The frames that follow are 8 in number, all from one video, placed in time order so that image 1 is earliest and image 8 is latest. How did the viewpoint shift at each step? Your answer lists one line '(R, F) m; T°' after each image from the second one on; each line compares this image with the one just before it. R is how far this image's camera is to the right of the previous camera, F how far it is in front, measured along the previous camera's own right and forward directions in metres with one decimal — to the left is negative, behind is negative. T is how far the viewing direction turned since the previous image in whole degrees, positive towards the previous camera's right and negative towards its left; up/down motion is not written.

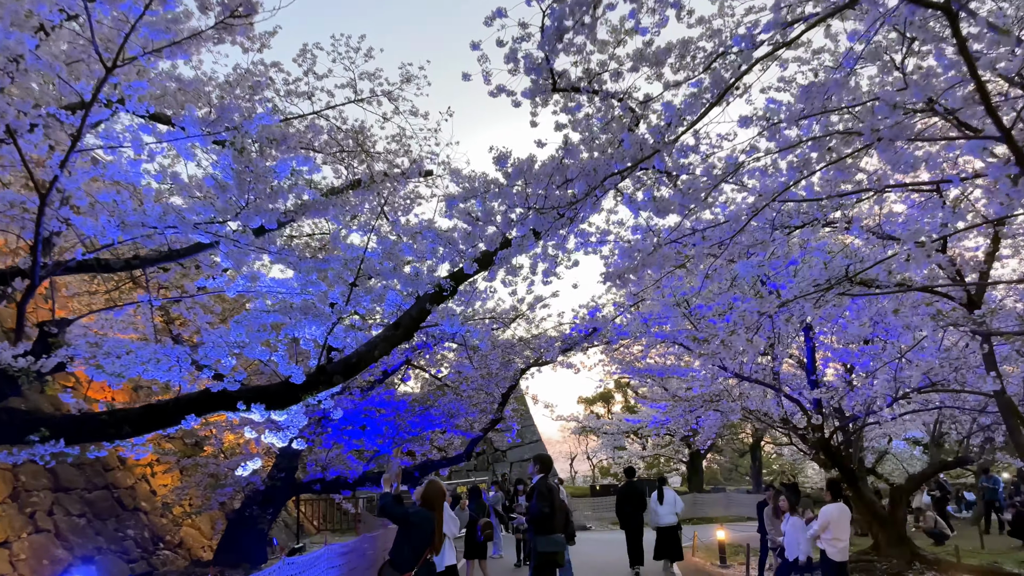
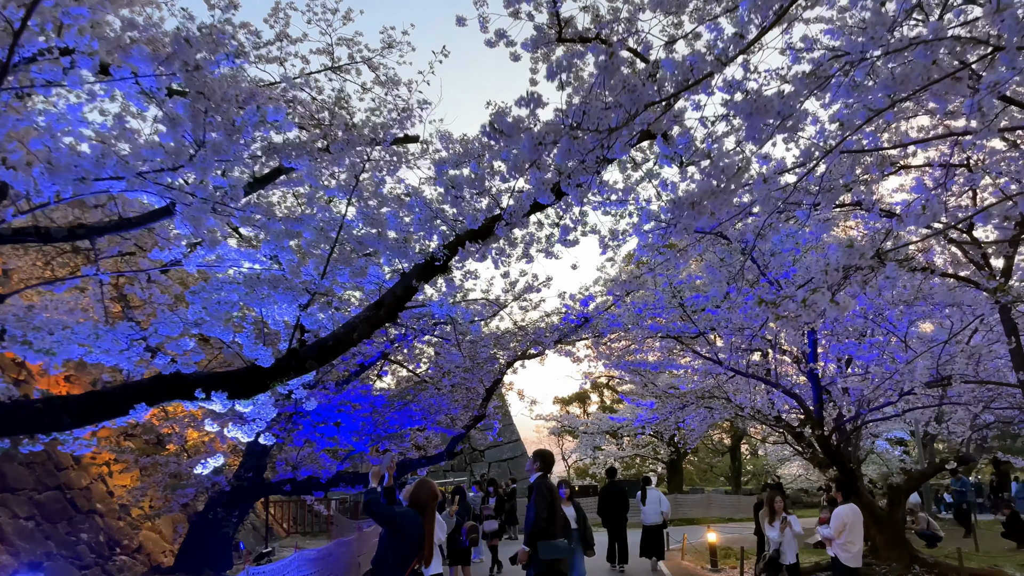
(-0.1, +0.6) m; +2°
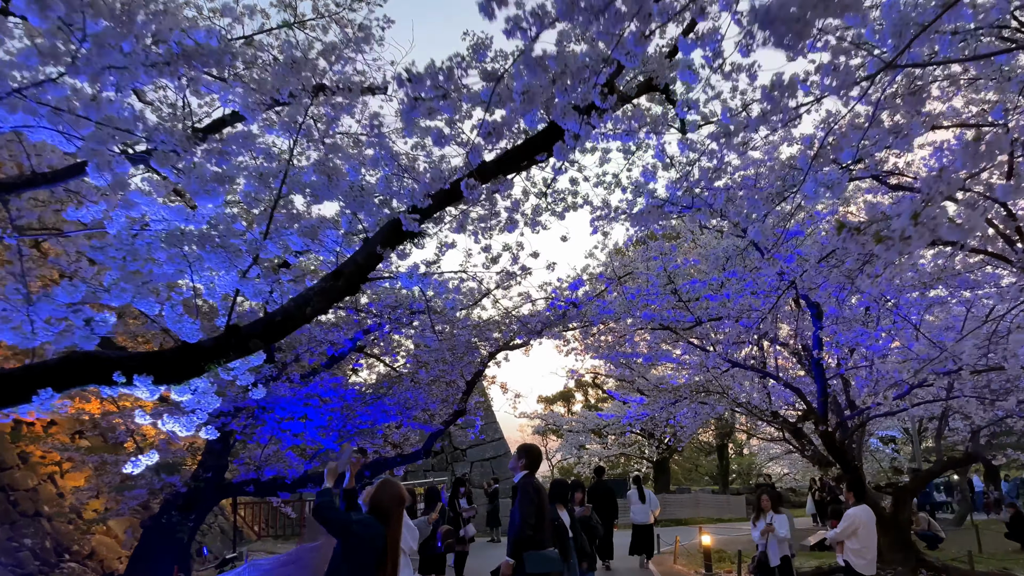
(0.0, +0.7) m; +1°
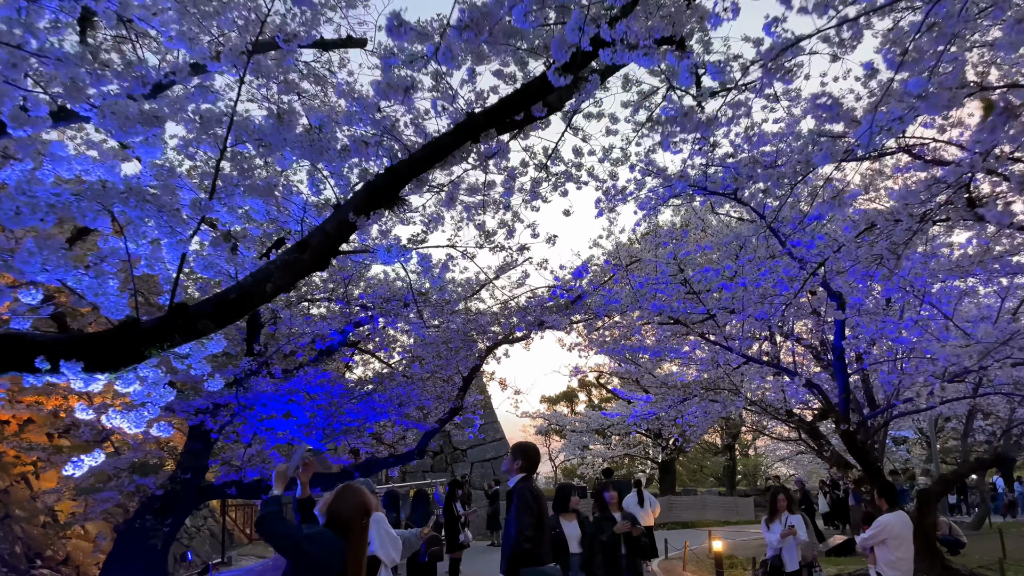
(0.0, +0.6) m; 0°
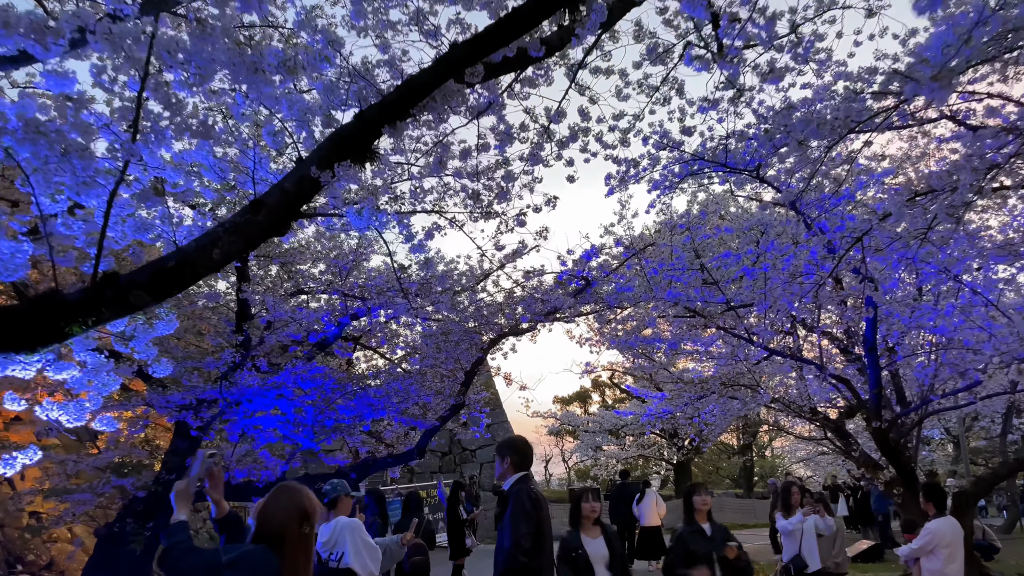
(+0.1, +0.5) m; -1°
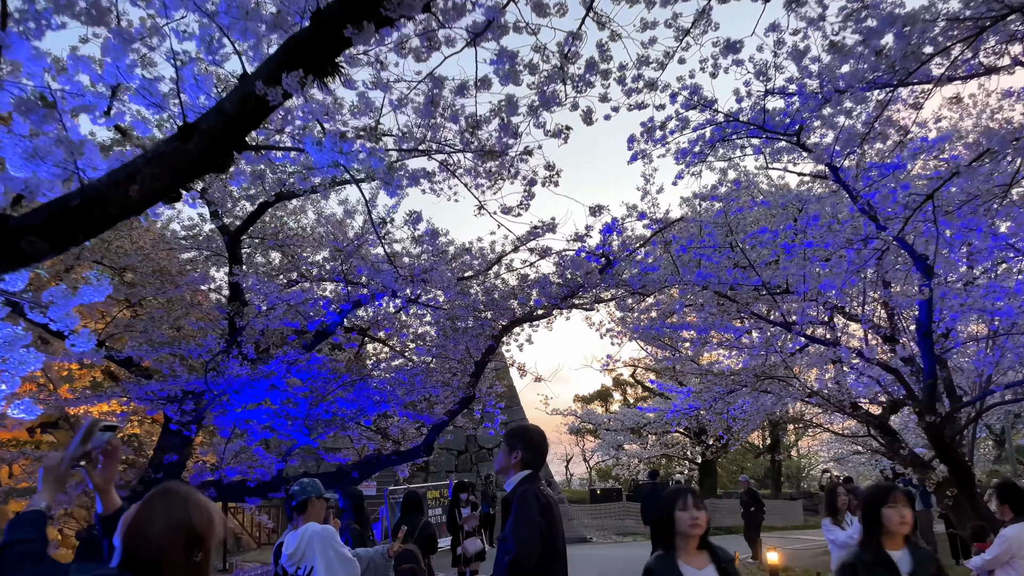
(+0.1, +0.6) m; -1°
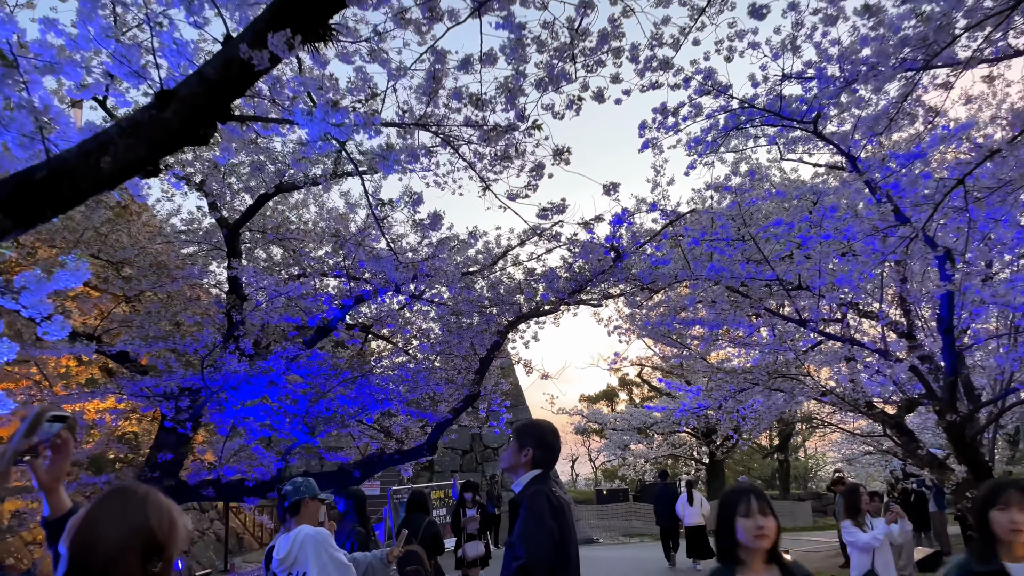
(0.0, +0.2) m; 0°
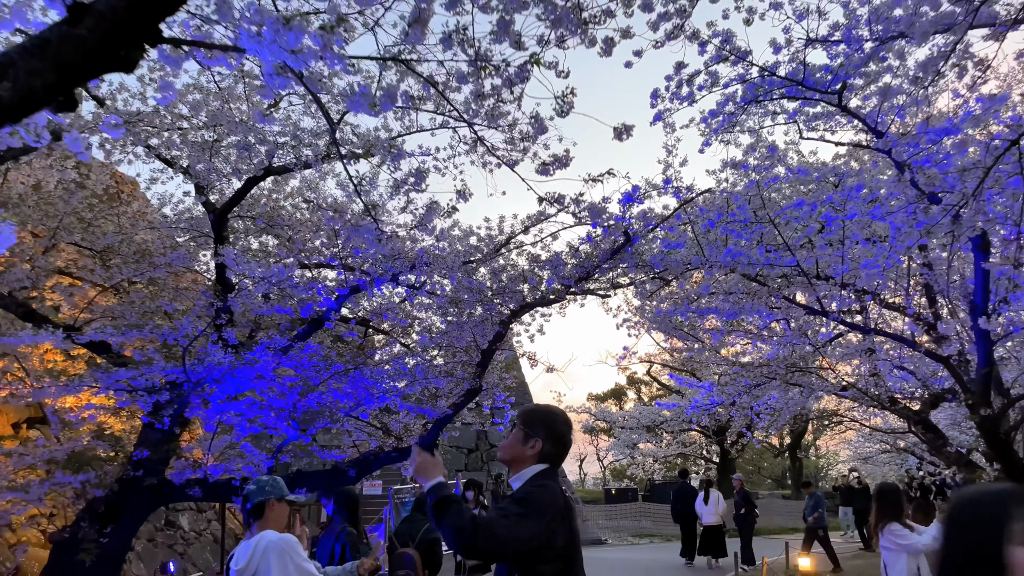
(0.0, +0.4) m; -1°
